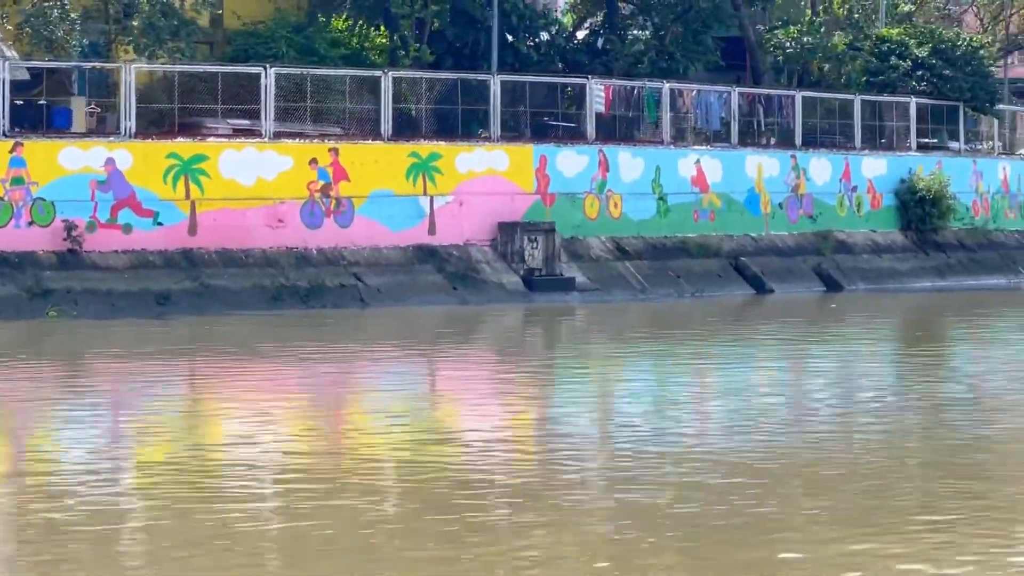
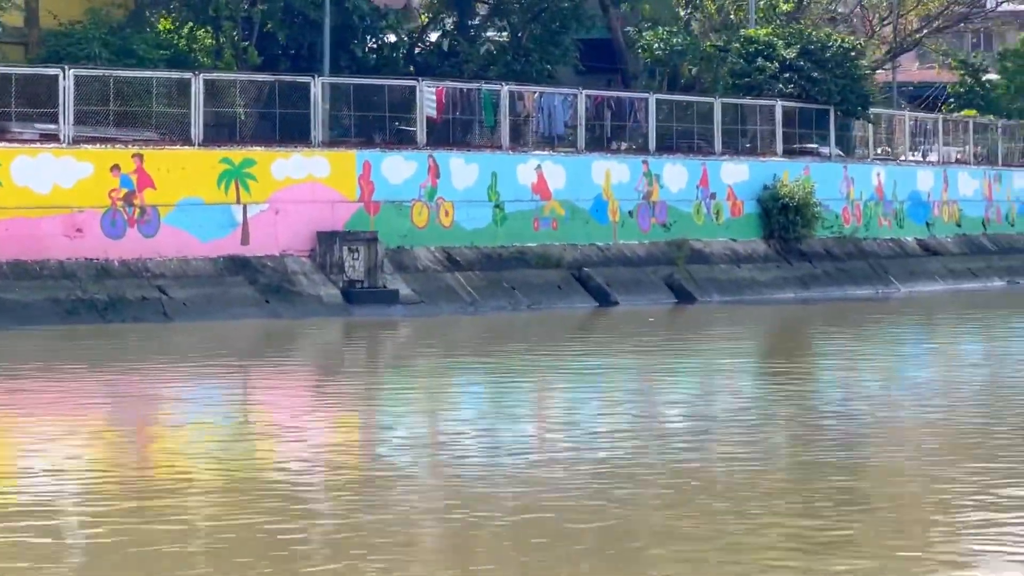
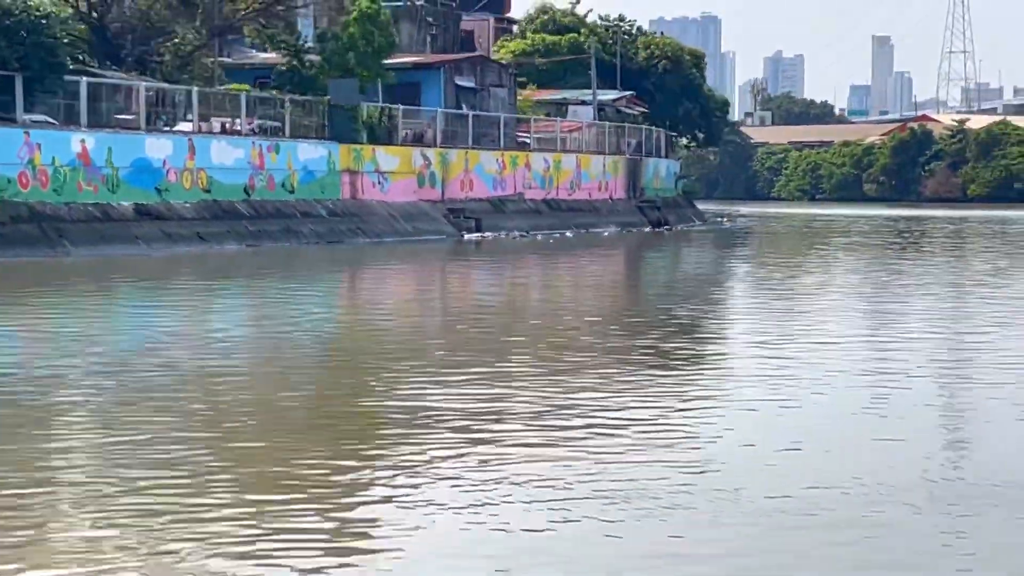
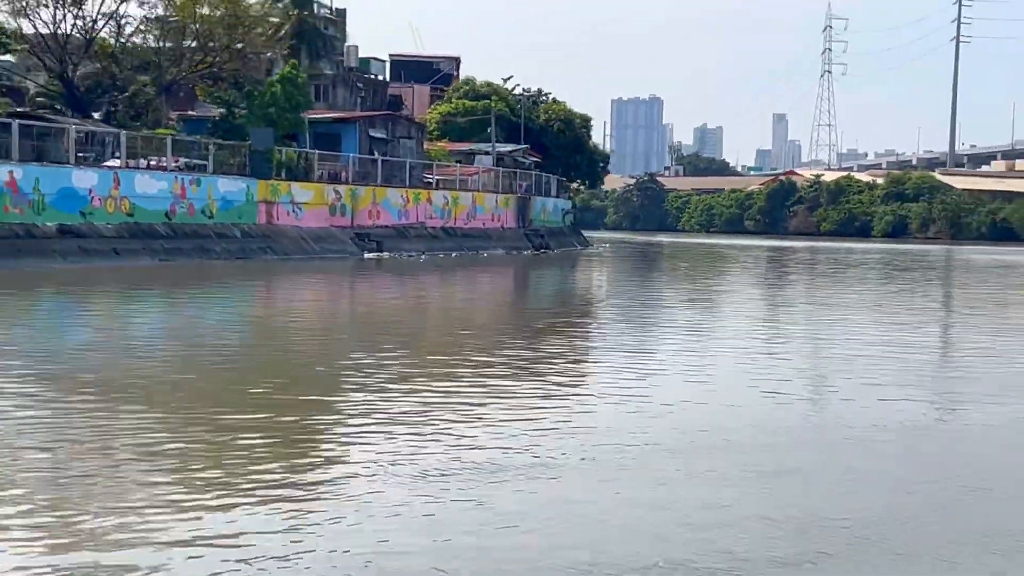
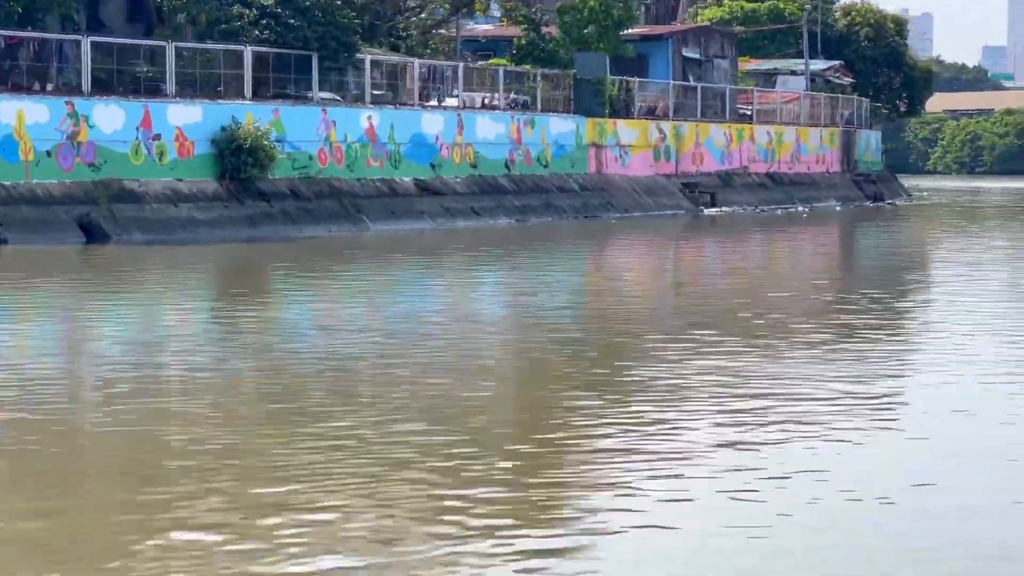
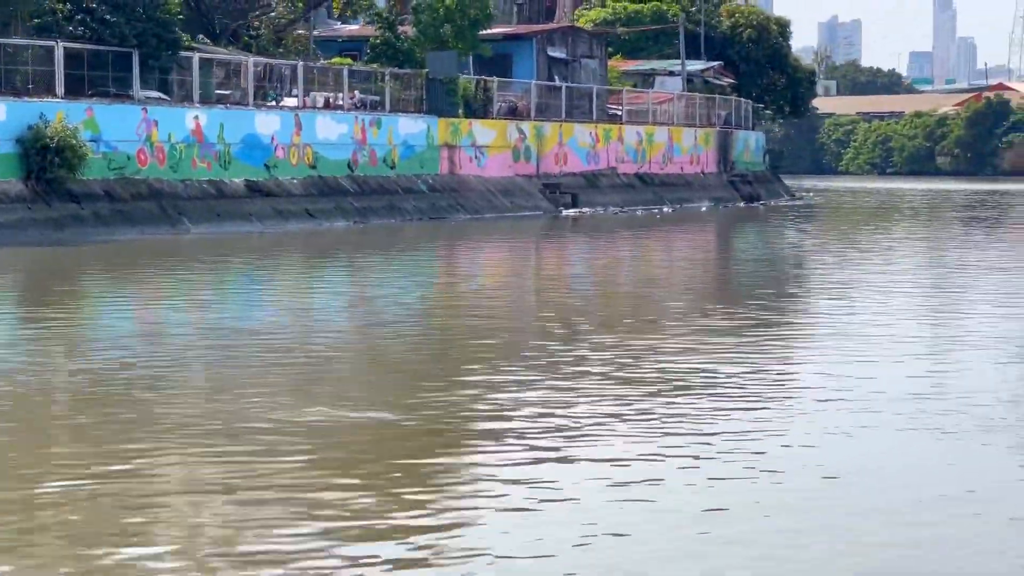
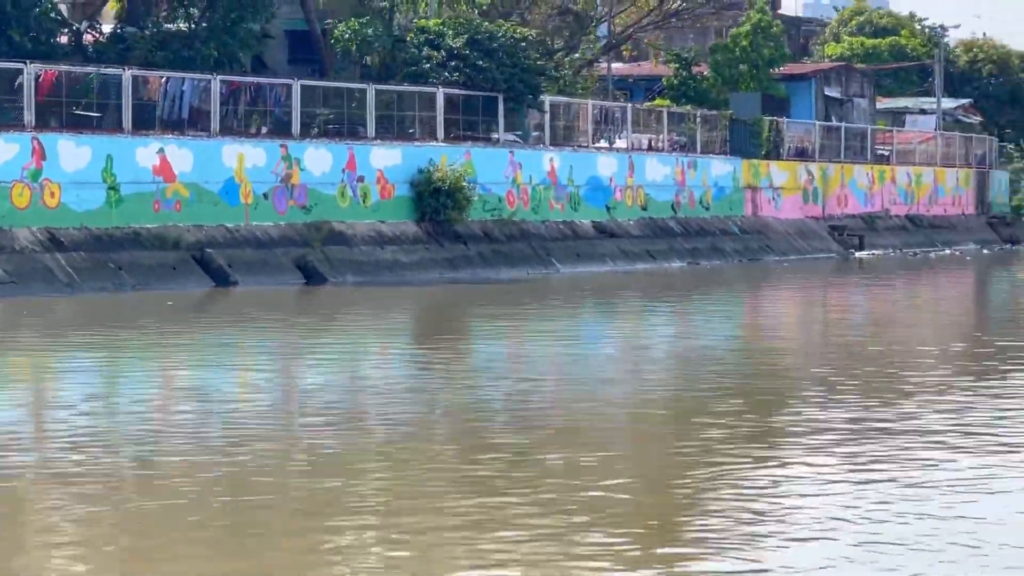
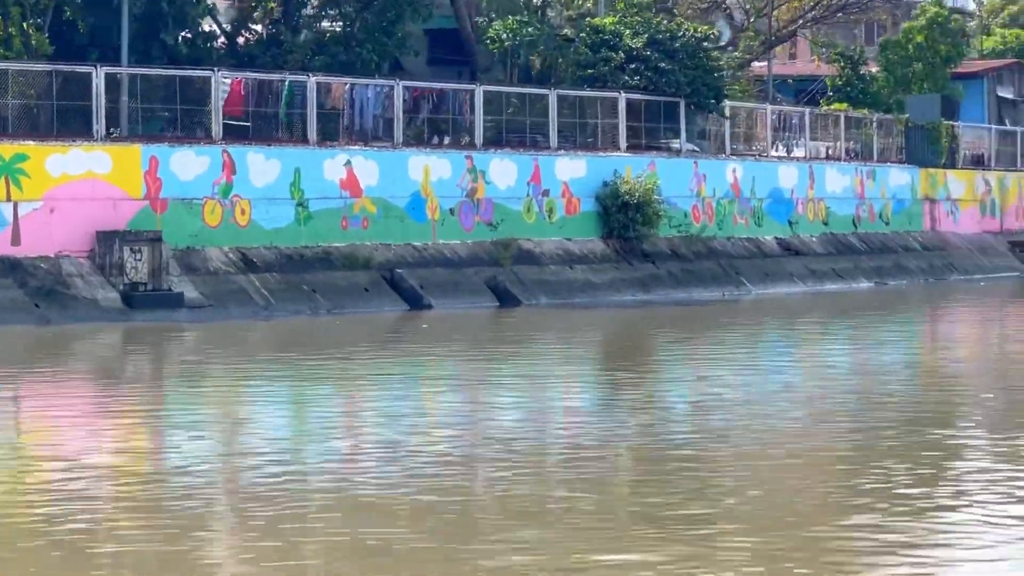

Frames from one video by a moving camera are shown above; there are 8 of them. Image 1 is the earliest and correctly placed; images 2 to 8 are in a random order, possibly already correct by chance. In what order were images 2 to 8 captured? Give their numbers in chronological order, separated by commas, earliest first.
2, 8, 7, 5, 6, 3, 4
